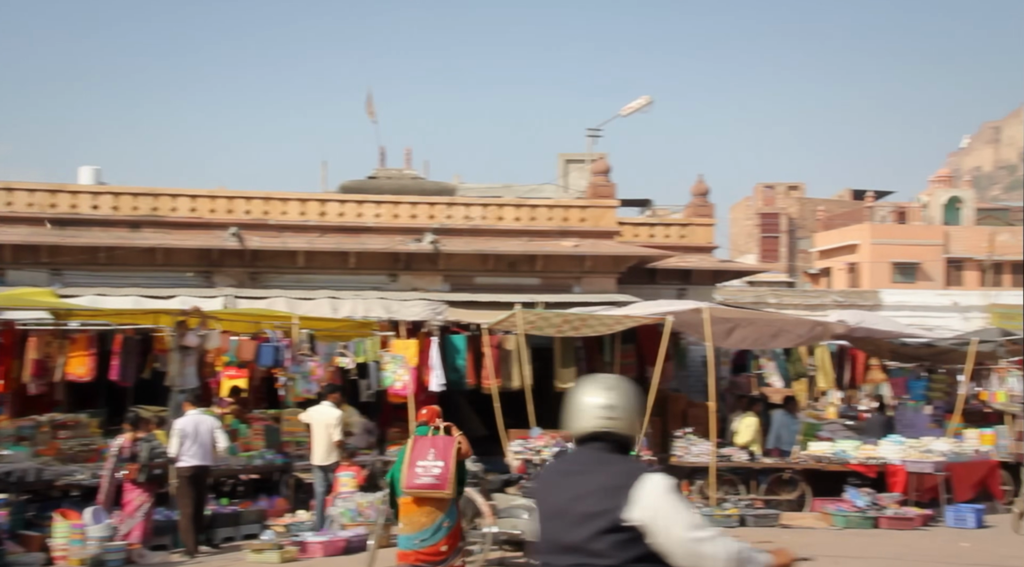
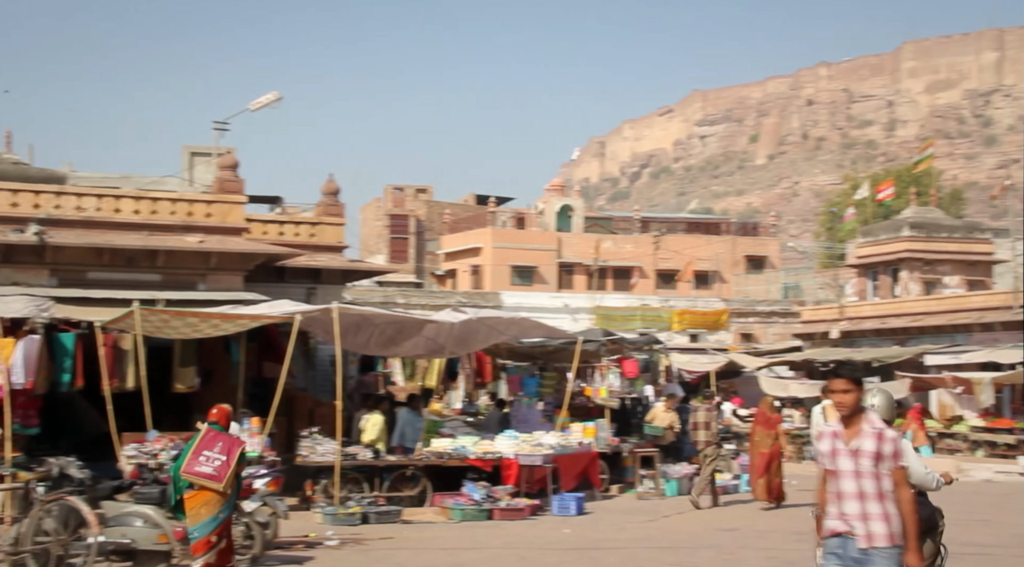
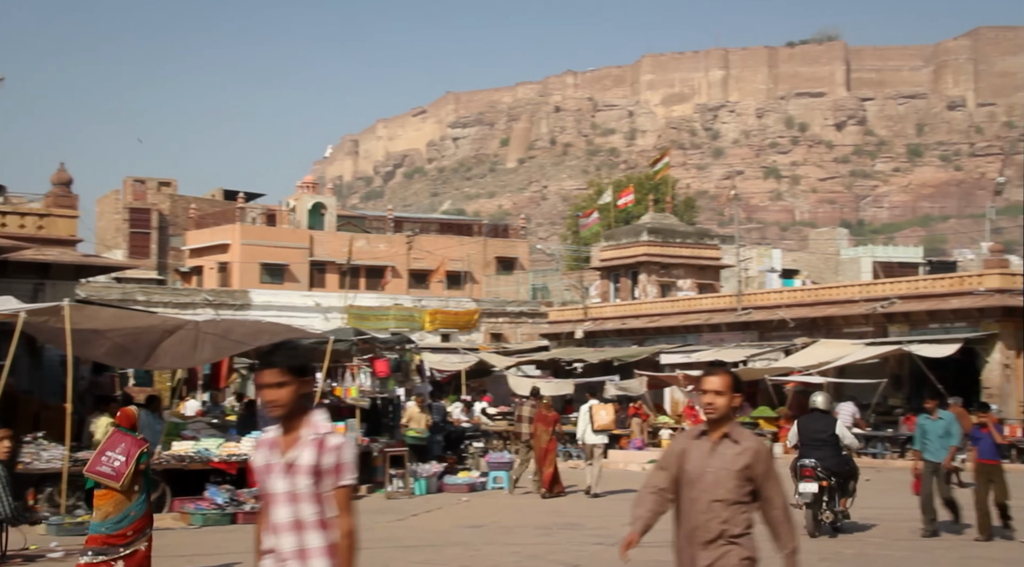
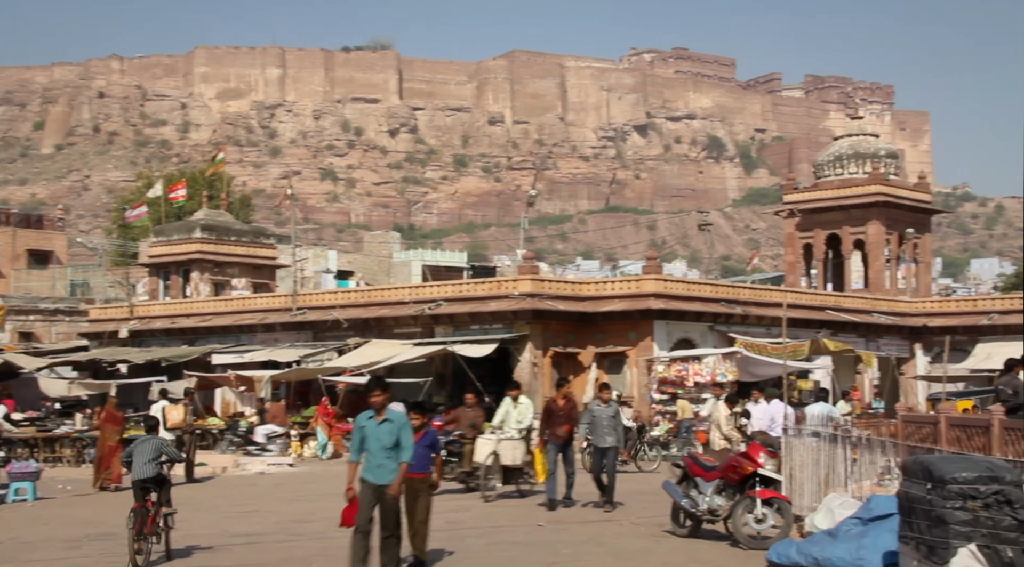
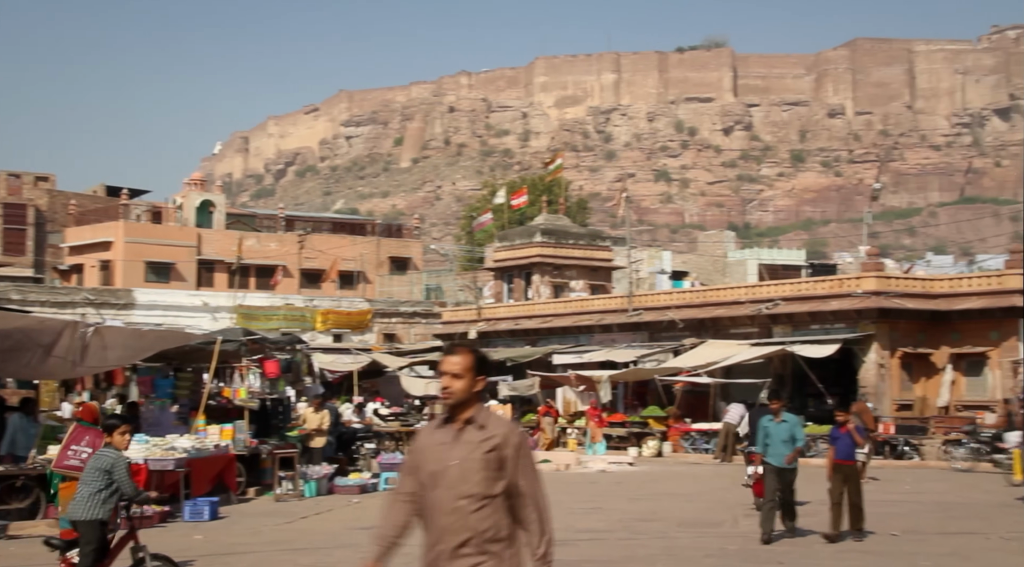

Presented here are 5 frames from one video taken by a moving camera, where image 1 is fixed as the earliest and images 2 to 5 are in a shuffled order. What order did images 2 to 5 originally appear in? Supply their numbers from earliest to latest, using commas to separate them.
2, 3, 5, 4
